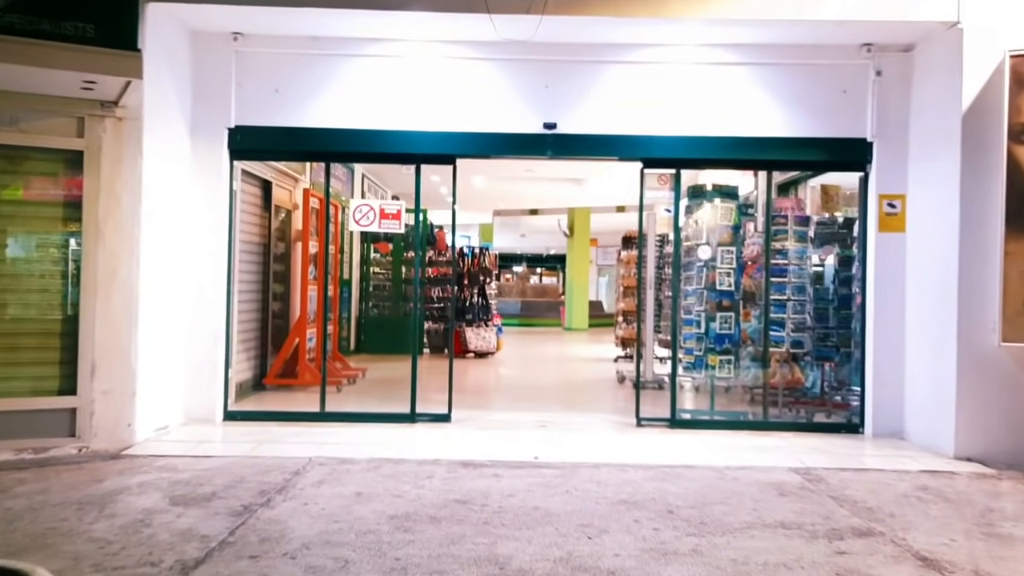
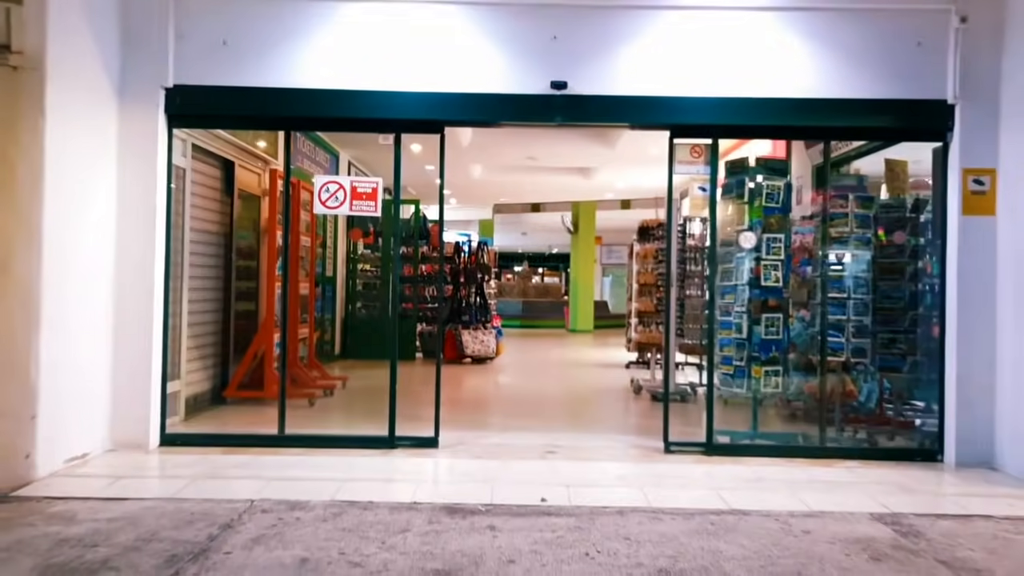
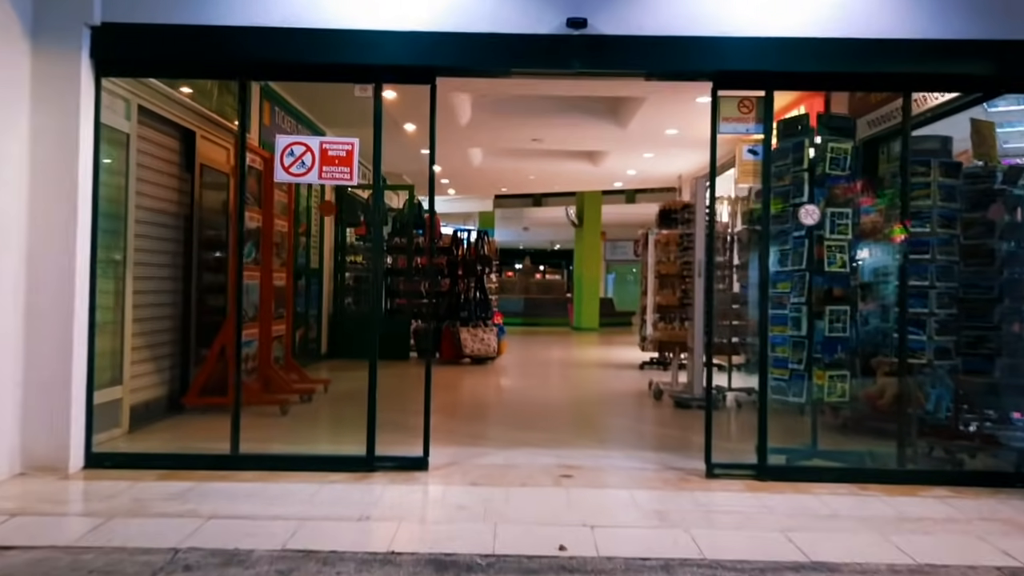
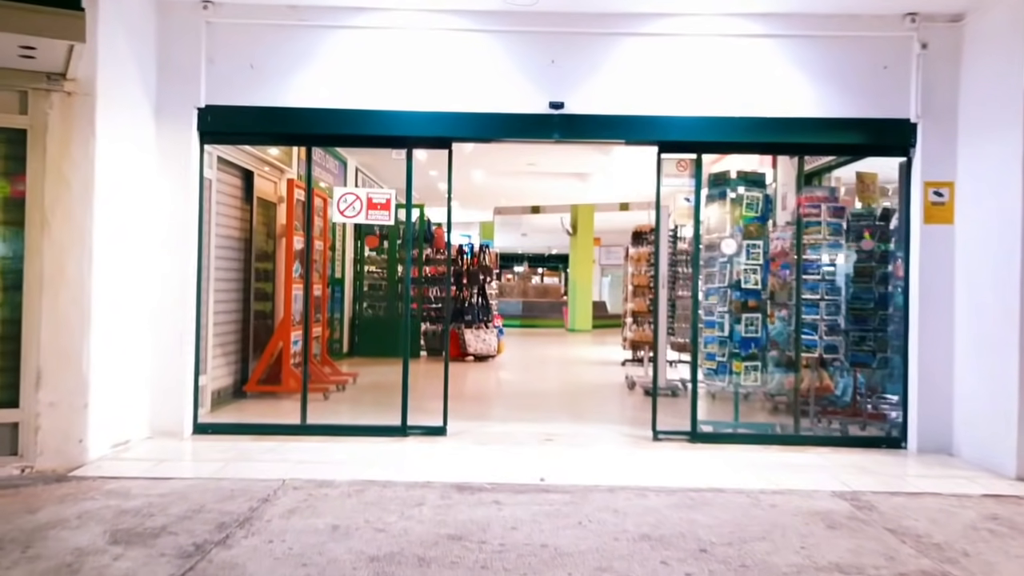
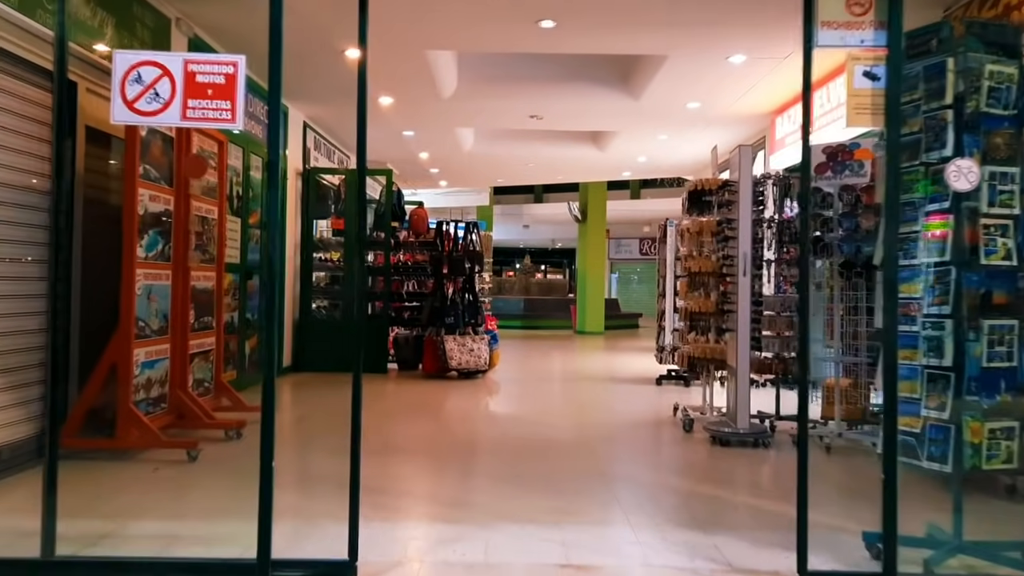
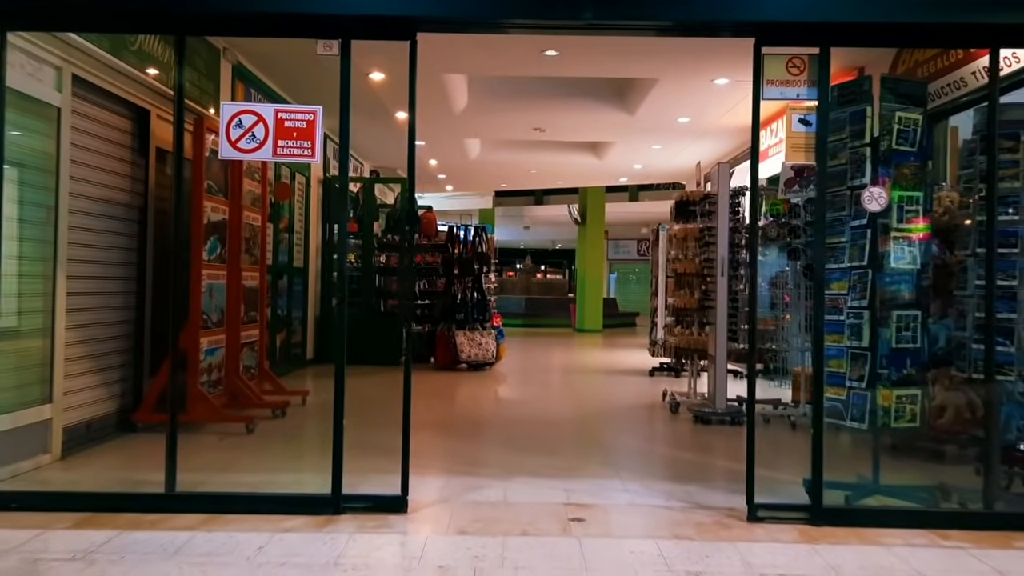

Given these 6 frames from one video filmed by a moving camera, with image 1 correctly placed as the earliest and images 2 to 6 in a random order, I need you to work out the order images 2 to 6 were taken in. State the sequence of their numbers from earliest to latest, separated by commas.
4, 2, 3, 6, 5
